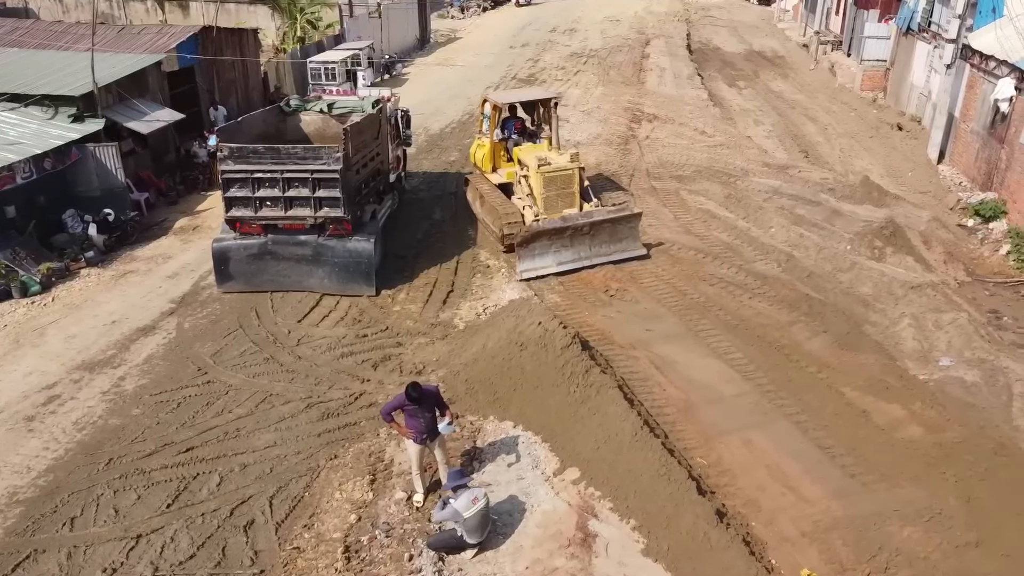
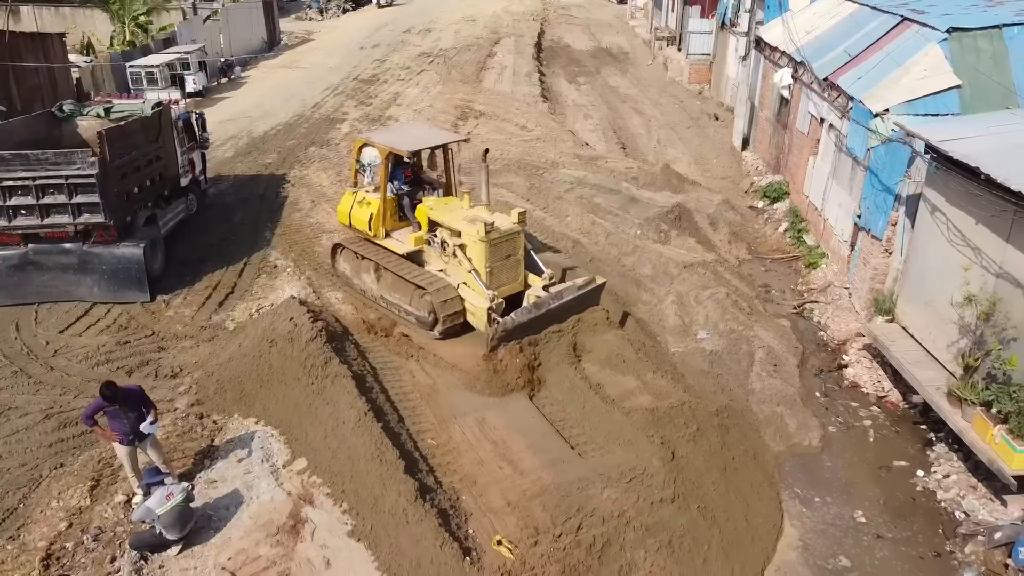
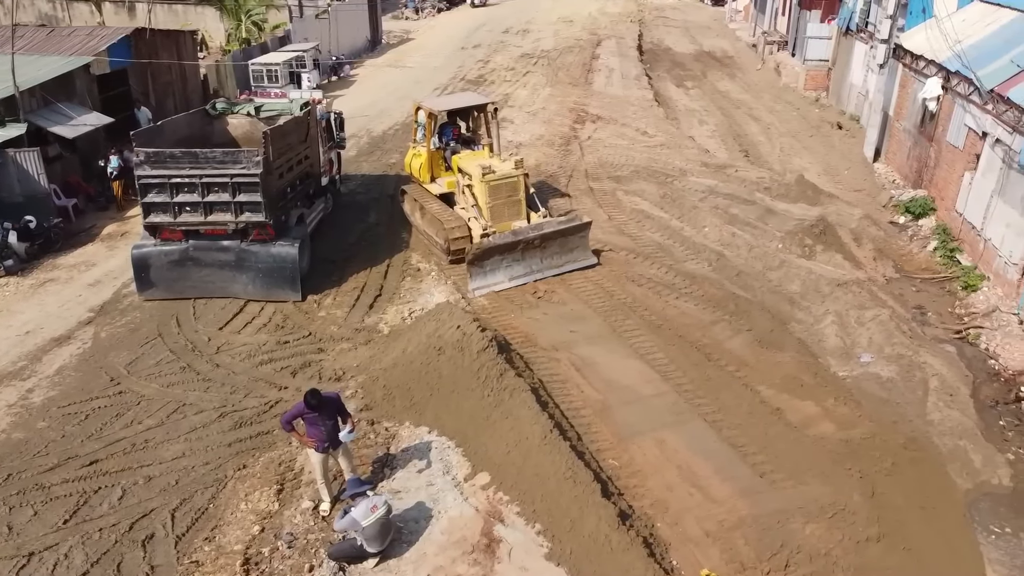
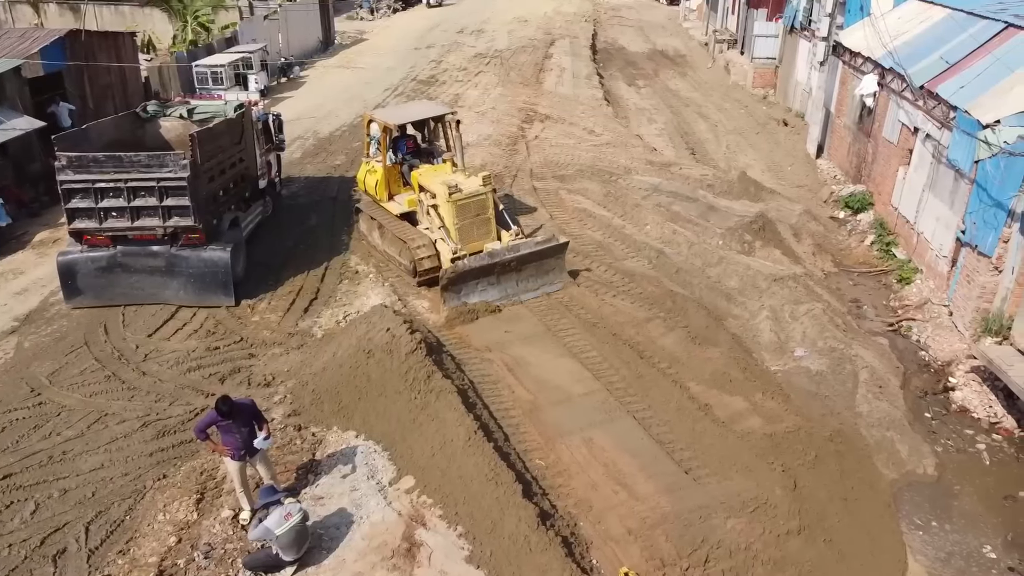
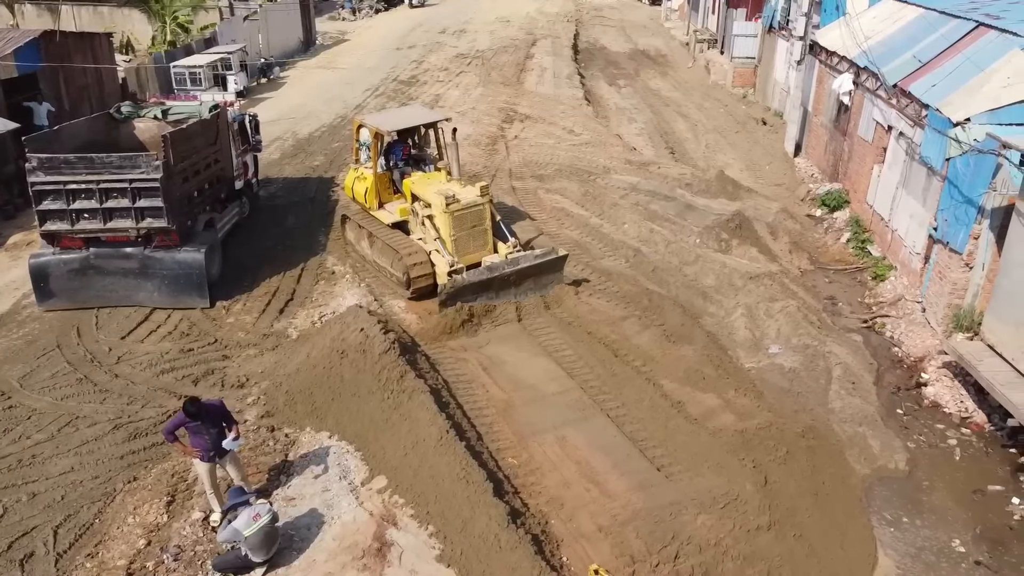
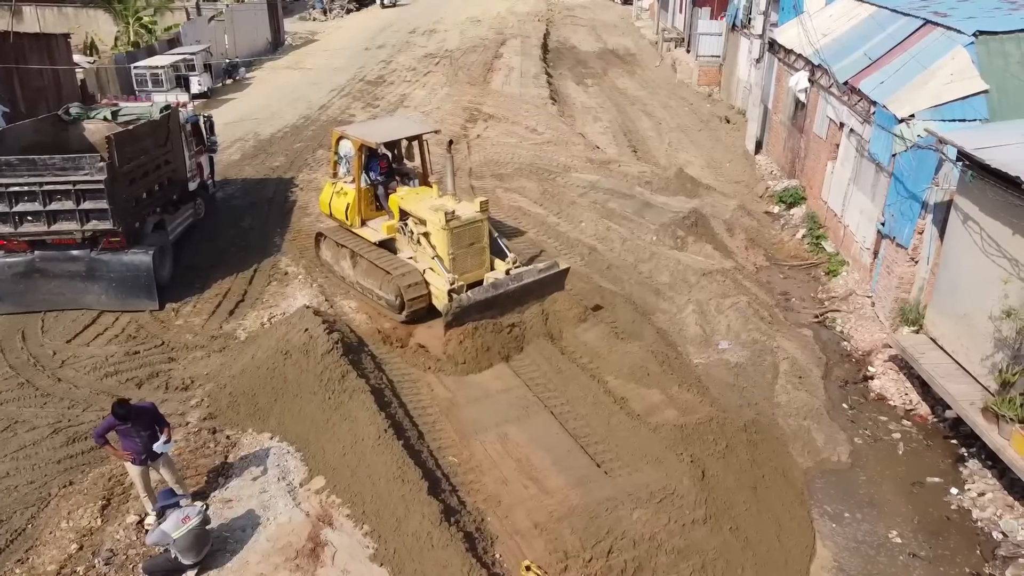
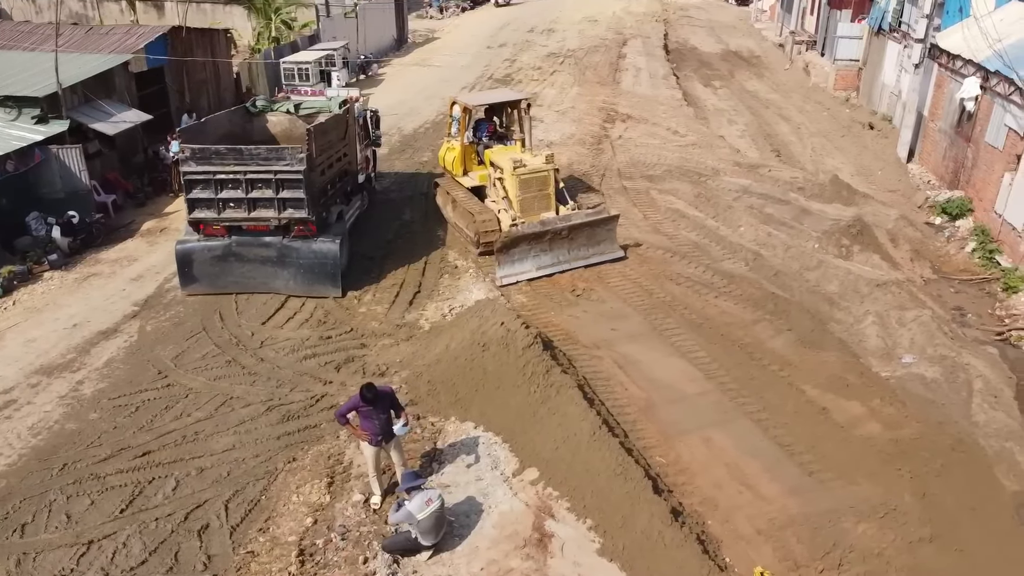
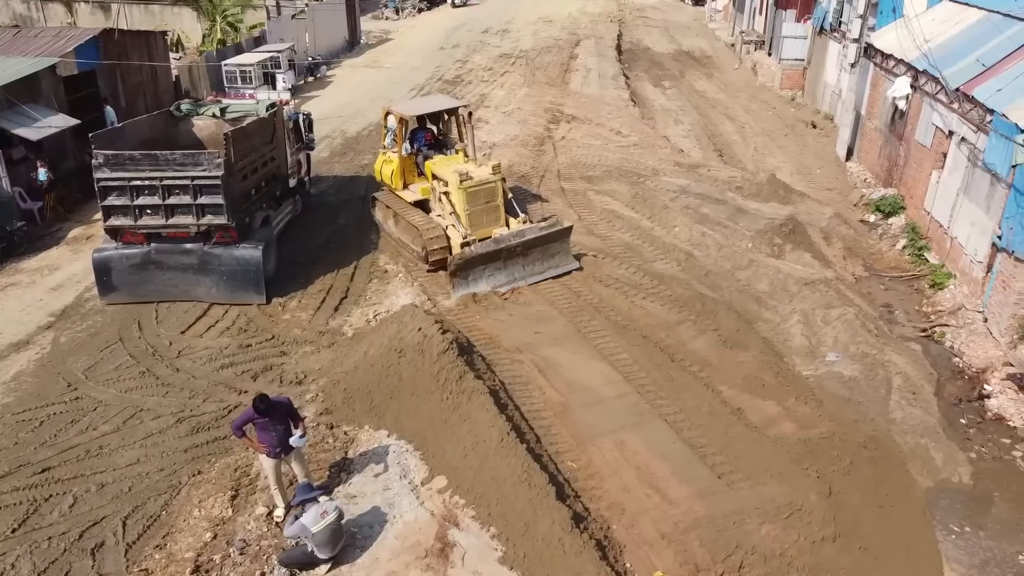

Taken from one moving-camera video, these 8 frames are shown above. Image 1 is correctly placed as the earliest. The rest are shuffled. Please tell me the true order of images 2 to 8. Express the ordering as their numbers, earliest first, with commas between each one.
7, 3, 8, 4, 5, 6, 2
